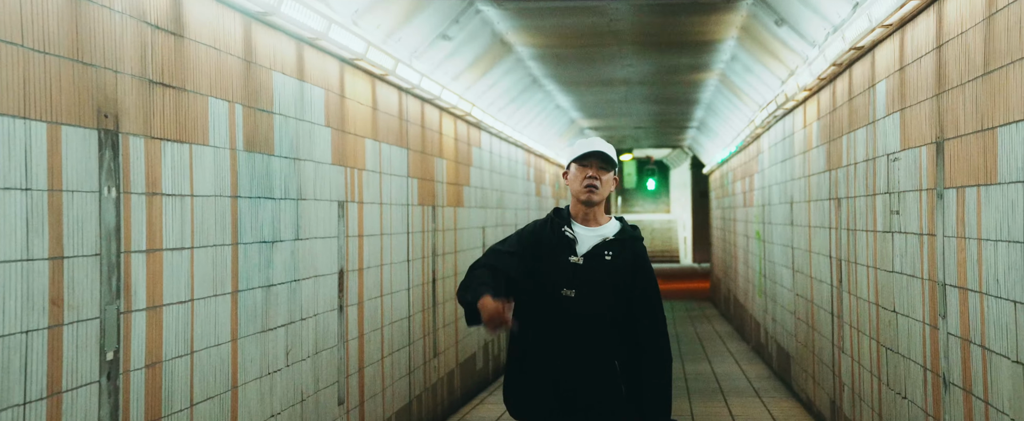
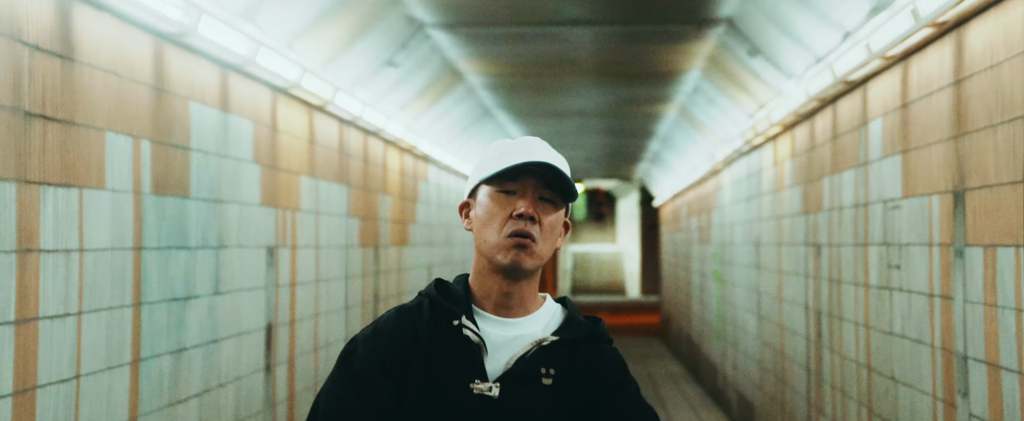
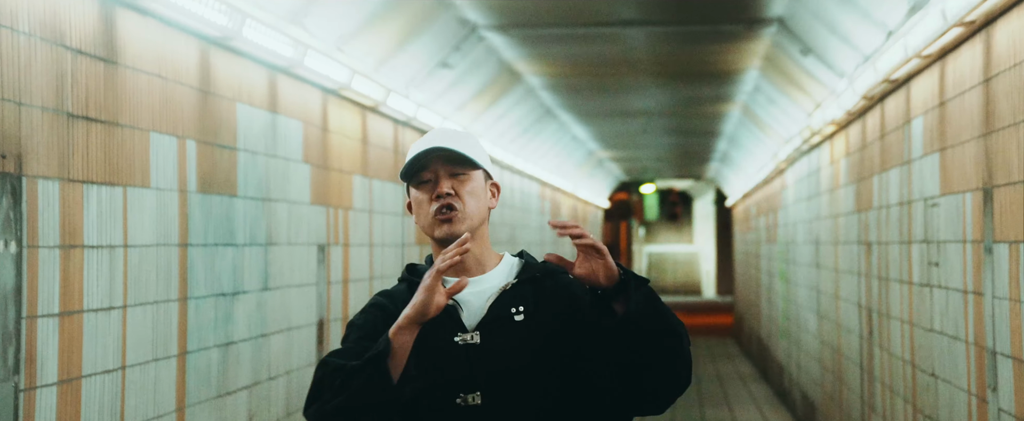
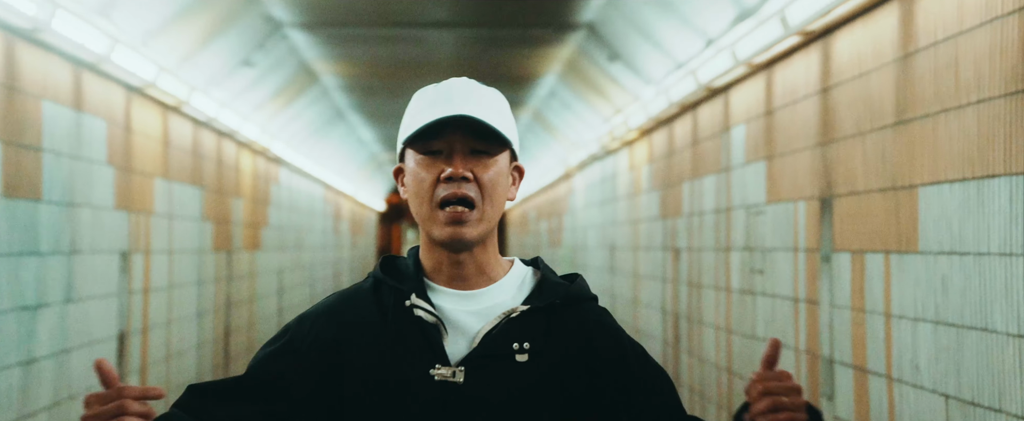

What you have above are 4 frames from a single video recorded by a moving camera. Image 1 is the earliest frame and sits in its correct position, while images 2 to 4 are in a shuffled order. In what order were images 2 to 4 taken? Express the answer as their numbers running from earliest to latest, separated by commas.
3, 2, 4
